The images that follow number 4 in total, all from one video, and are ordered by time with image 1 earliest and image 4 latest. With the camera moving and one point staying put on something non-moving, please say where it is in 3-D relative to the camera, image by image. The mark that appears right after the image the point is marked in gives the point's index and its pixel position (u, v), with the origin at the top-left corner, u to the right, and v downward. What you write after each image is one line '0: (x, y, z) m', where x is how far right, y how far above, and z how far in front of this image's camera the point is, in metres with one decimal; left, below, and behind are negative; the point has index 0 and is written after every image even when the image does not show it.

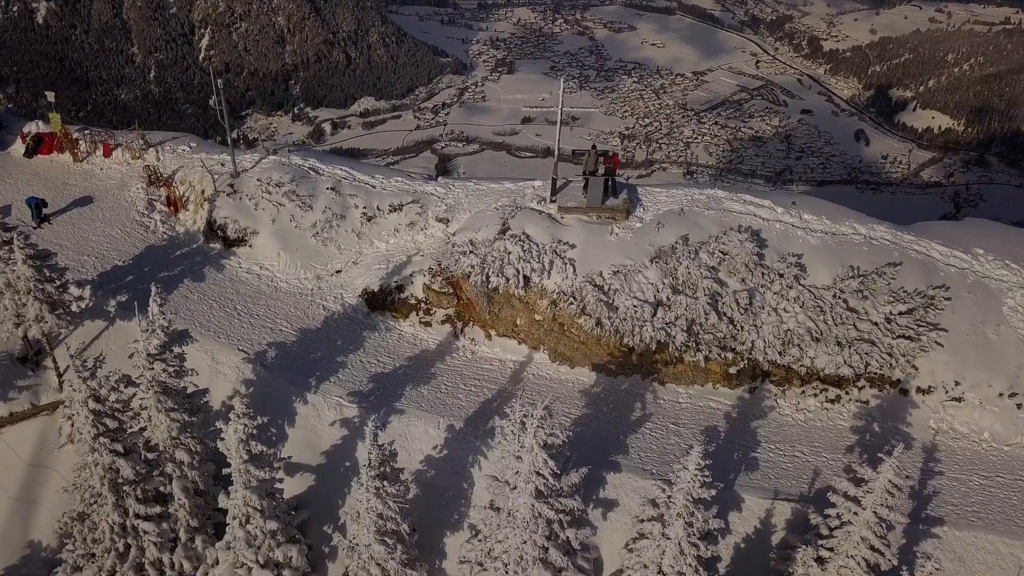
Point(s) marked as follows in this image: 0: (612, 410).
0: (+2.3, -2.8, +18.2) m
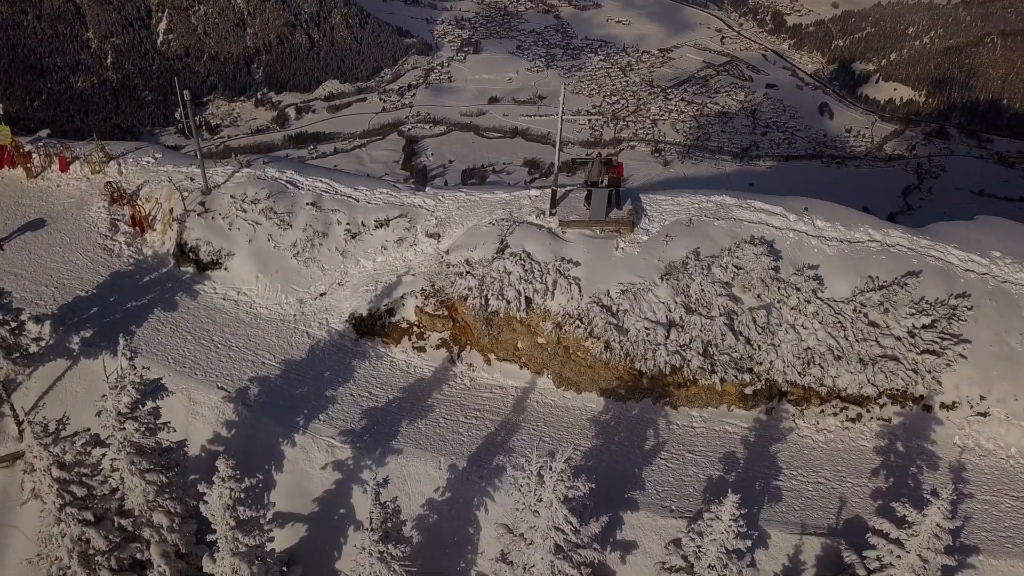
0: (+2.4, -3.2, +17.0) m
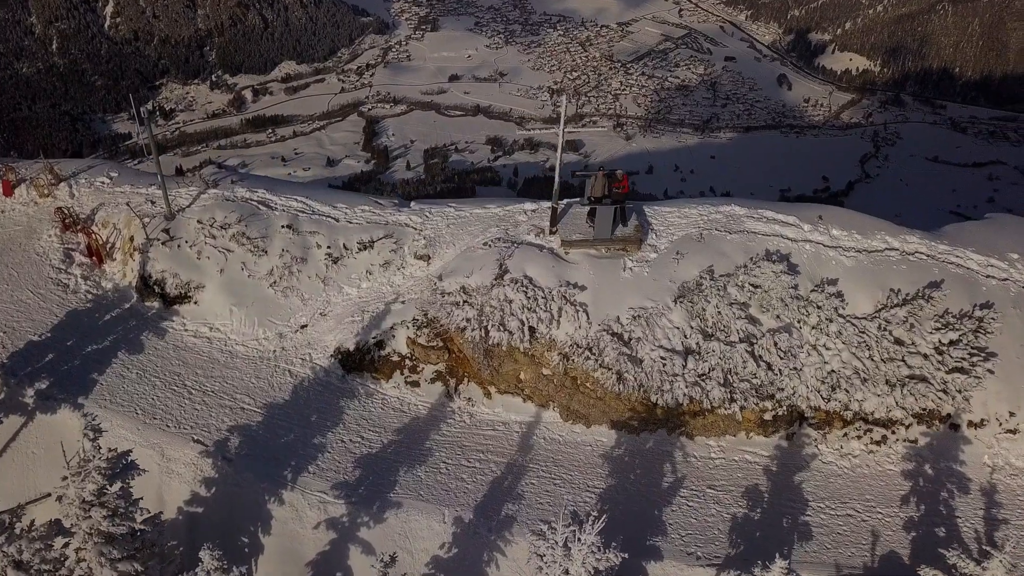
0: (+2.5, -3.7, +15.7) m
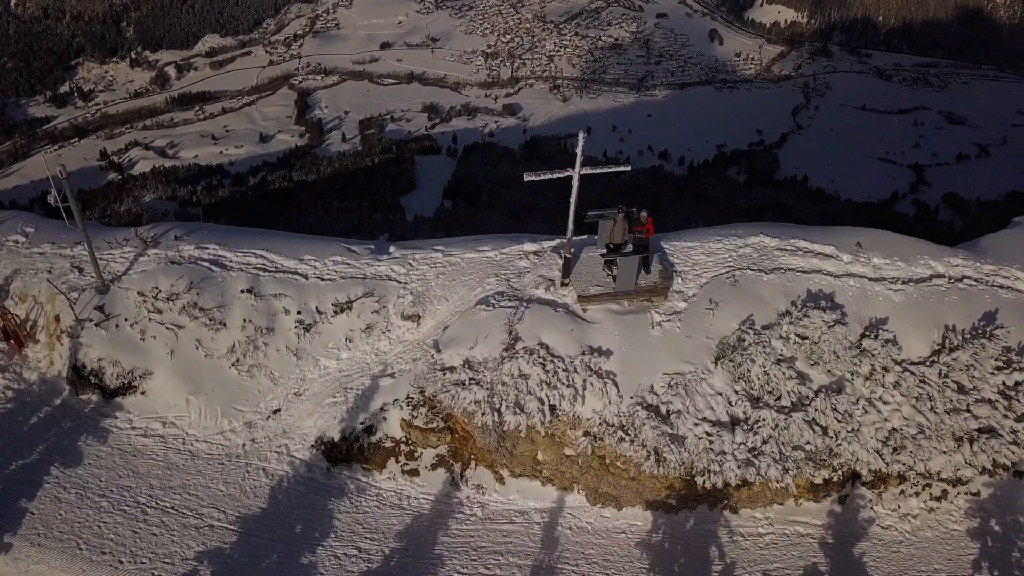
0: (+3.0, -4.8, +13.6) m
